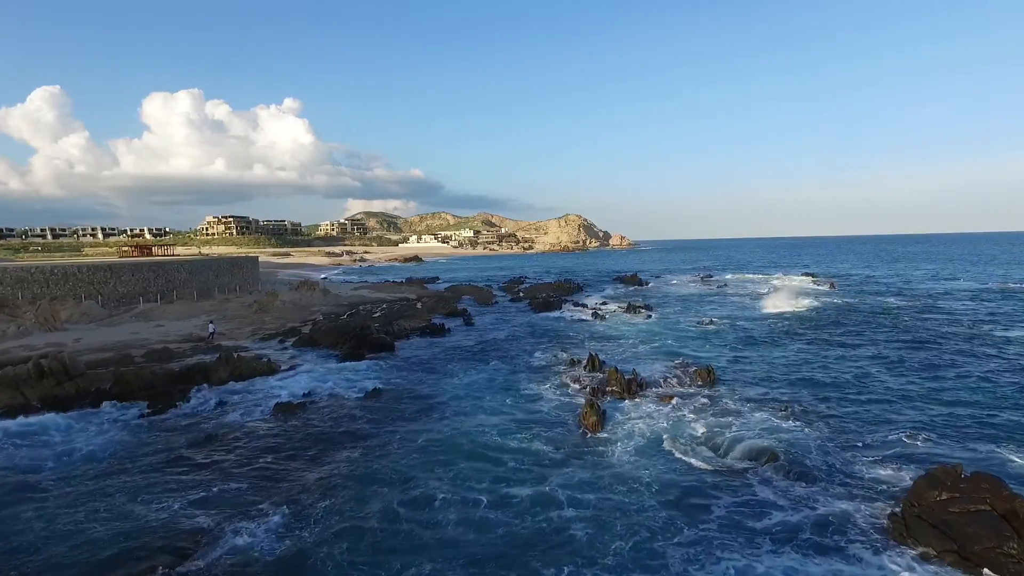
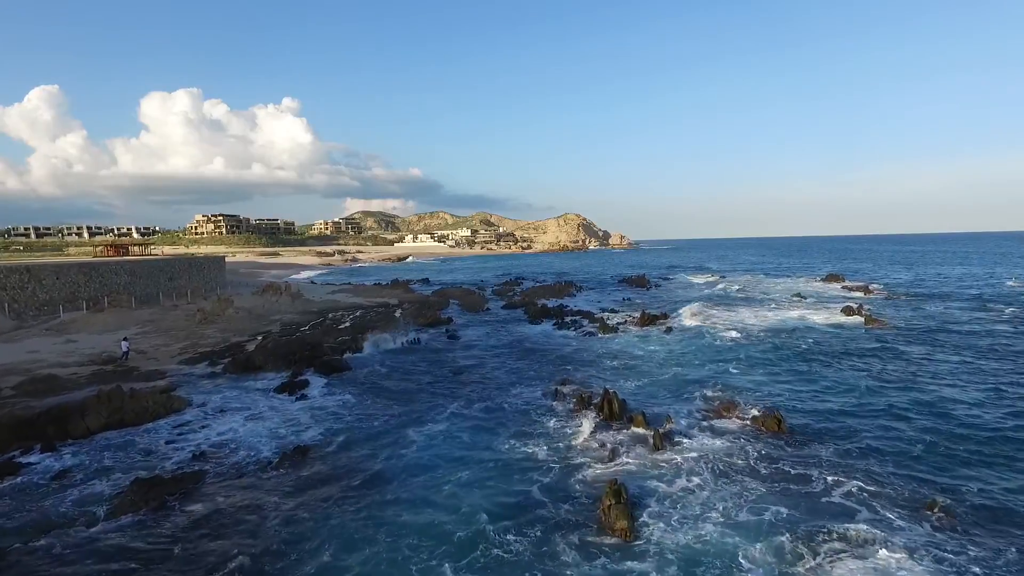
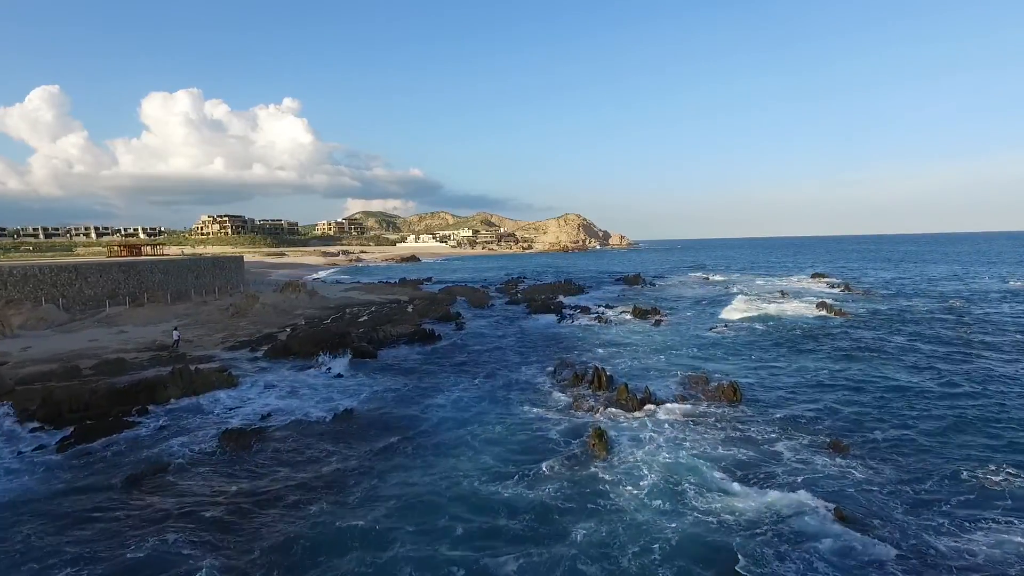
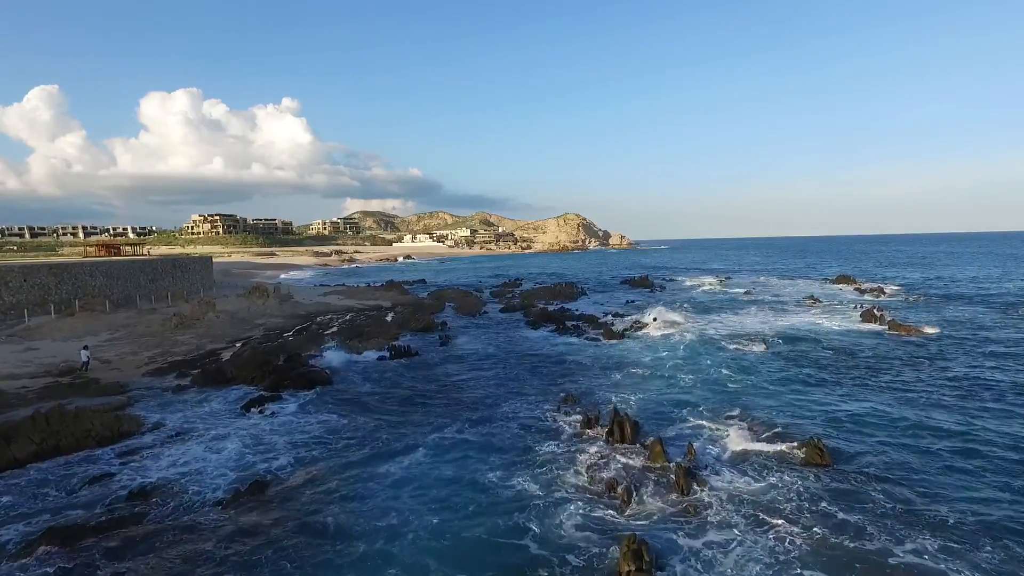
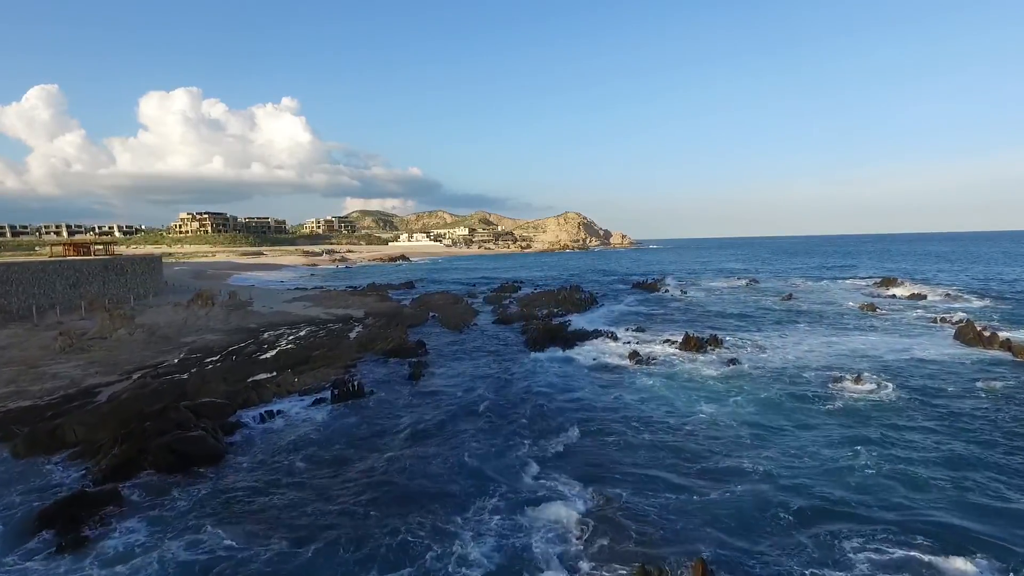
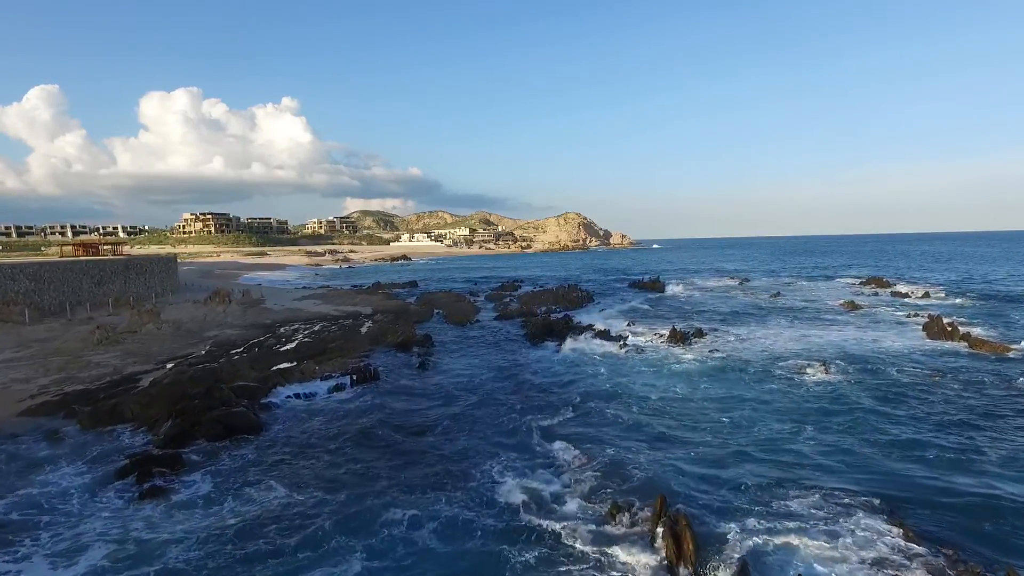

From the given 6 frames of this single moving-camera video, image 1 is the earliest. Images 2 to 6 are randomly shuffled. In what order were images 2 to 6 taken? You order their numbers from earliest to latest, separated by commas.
3, 2, 4, 6, 5
